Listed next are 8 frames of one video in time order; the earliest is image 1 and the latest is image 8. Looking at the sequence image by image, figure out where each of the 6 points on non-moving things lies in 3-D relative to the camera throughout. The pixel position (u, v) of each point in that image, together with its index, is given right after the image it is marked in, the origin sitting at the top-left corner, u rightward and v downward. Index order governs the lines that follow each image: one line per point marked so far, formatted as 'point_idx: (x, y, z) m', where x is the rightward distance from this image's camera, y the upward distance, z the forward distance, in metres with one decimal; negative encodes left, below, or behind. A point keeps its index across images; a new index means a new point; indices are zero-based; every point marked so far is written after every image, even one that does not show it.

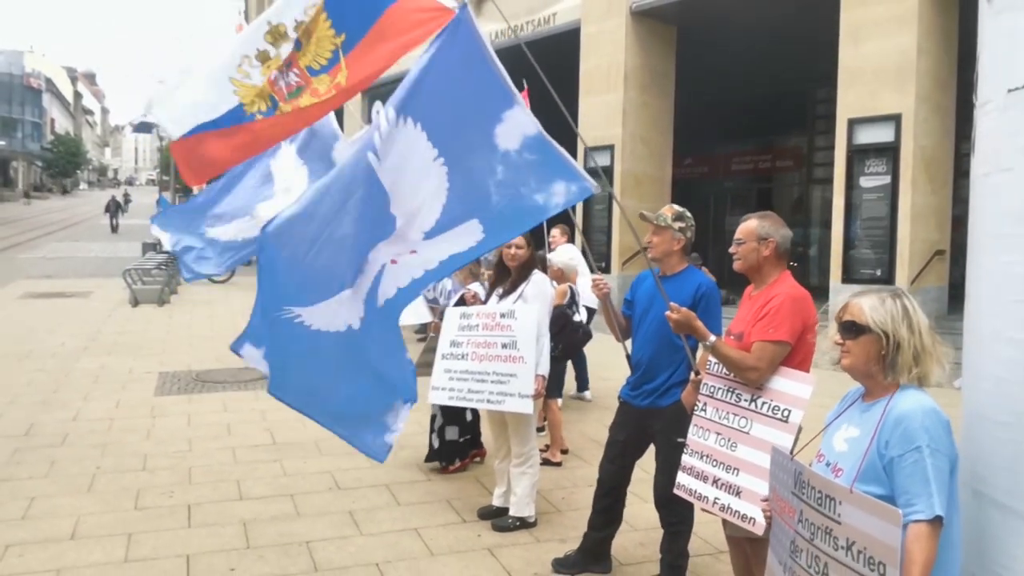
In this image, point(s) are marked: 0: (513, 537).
0: (0.0, -1.4, +5.0) m
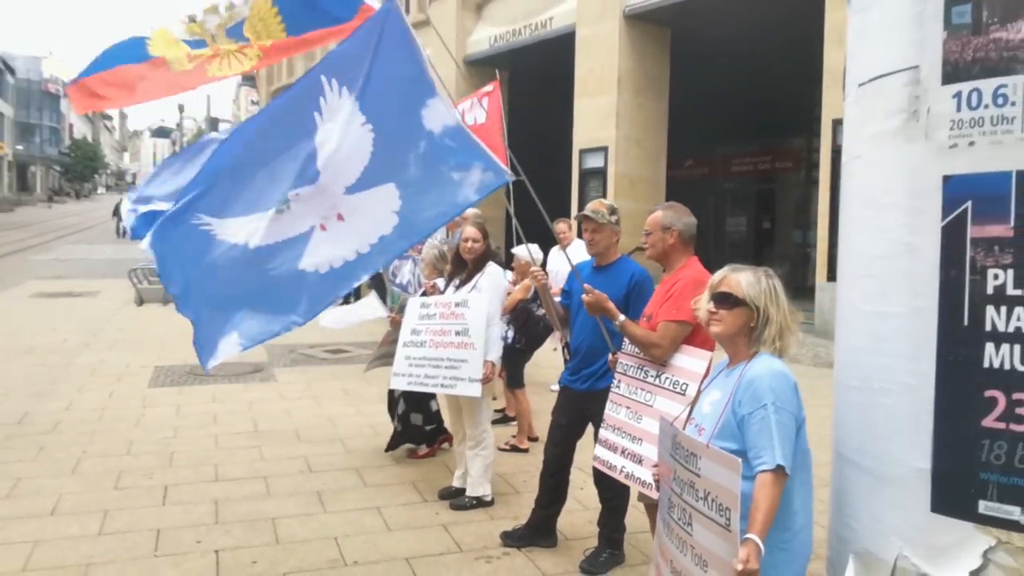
0: (-0.3, -1.4, +5.3) m
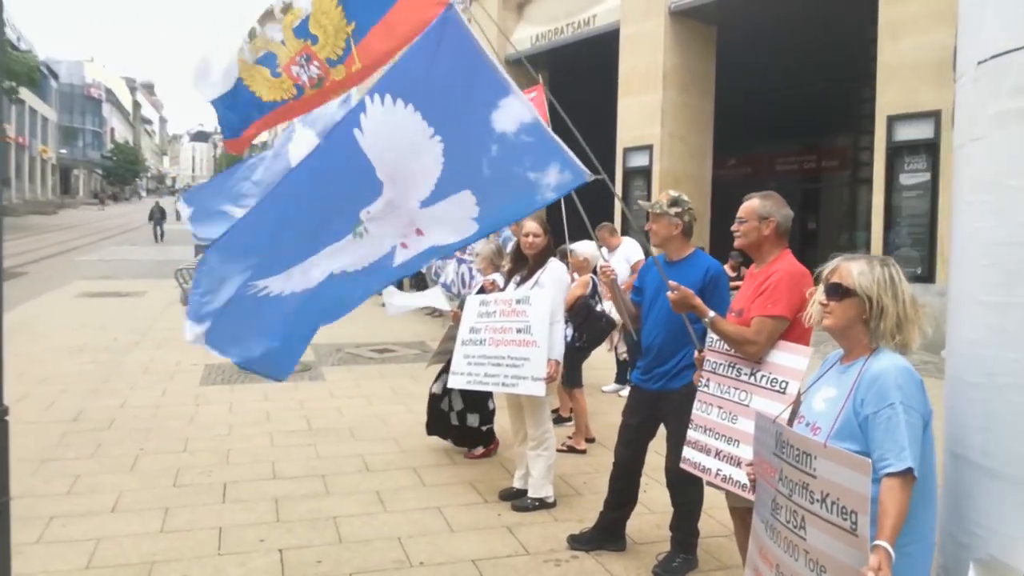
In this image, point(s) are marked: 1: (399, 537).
0: (+0.1, -1.4, +5.2) m
1: (-0.6, -1.4, +4.8) m
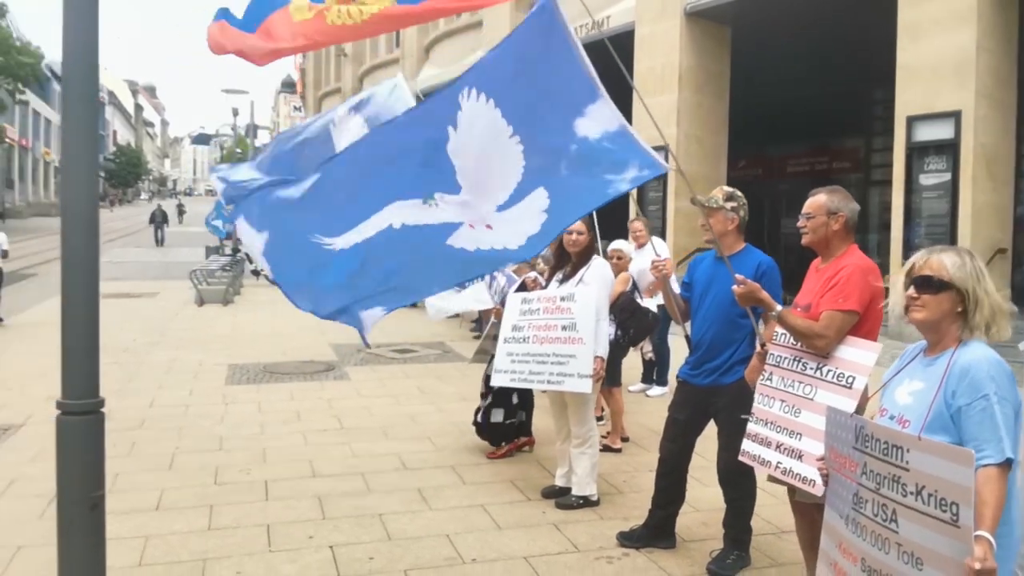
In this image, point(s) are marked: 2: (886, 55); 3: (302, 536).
0: (+0.4, -1.3, +5.1) m
1: (-0.4, -1.4, +4.8) m
2: (+8.1, +5.0, +18.7) m
3: (-1.1, -1.3, +4.7) m
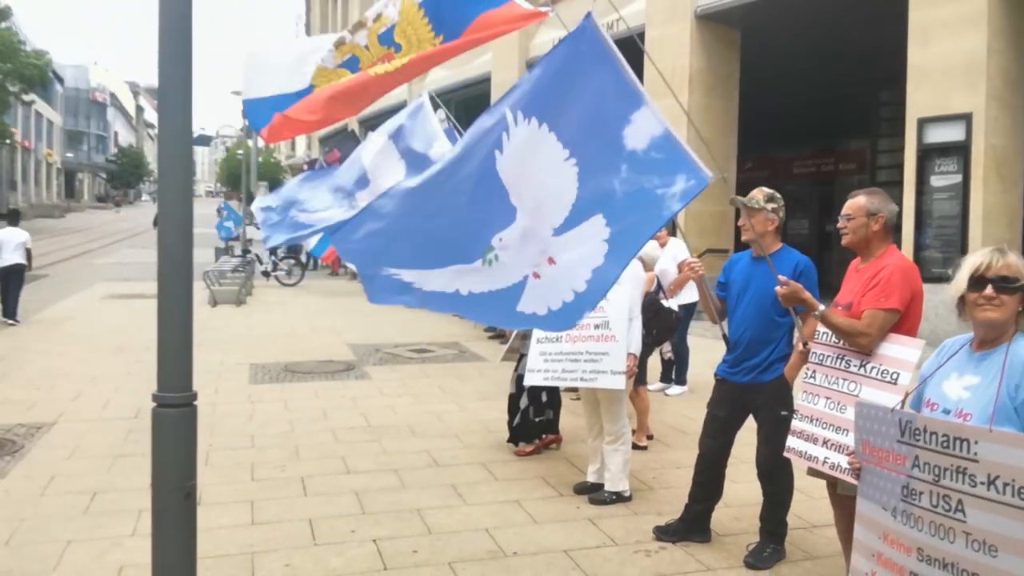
0: (+0.6, -1.3, +5.2) m
1: (-0.1, -1.4, +4.9) m
2: (+8.3, +5.0, +18.8) m
3: (-0.9, -1.3, +4.8) m
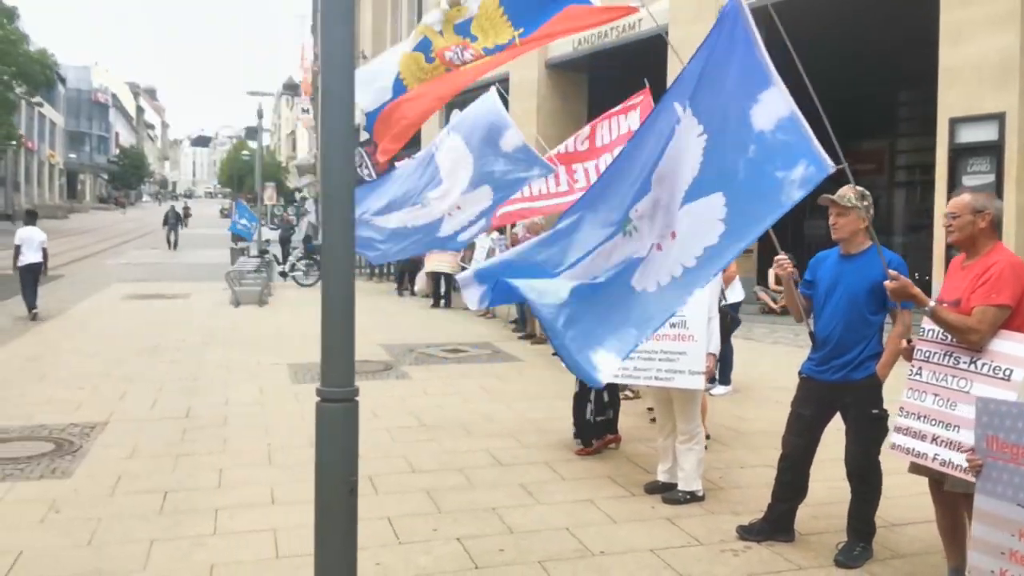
0: (+1.1, -1.3, +5.2) m
1: (+0.3, -1.3, +4.9) m
2: (+8.7, +5.0, +18.8) m
3: (-0.5, -1.3, +4.8) m
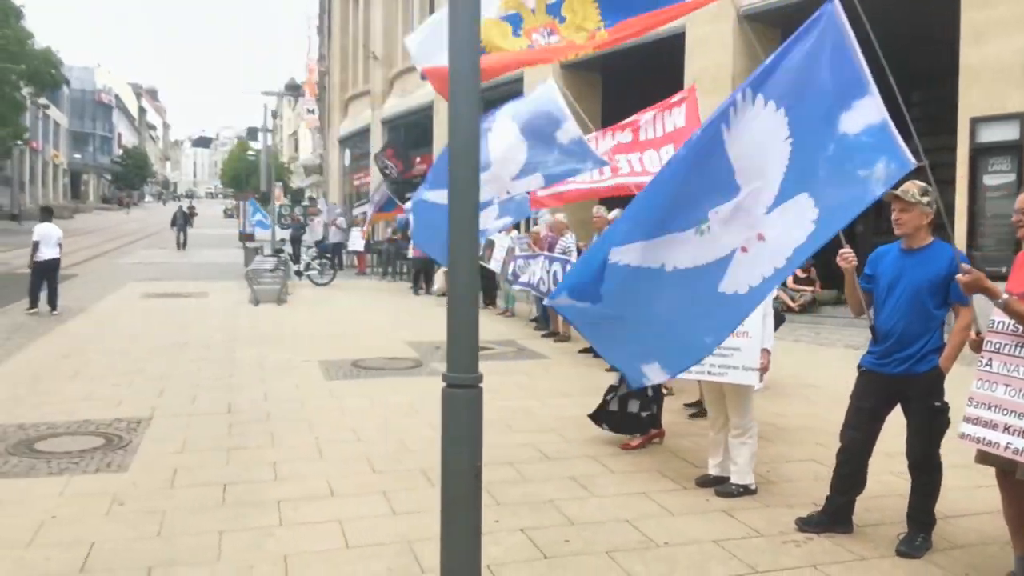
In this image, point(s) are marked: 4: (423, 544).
0: (+1.4, -1.3, +5.3) m
1: (+0.6, -1.3, +4.9) m
2: (+9.0, +5.0, +18.9) m
3: (-0.1, -1.3, +4.9) m
4: (-0.5, -1.3, +4.5) m
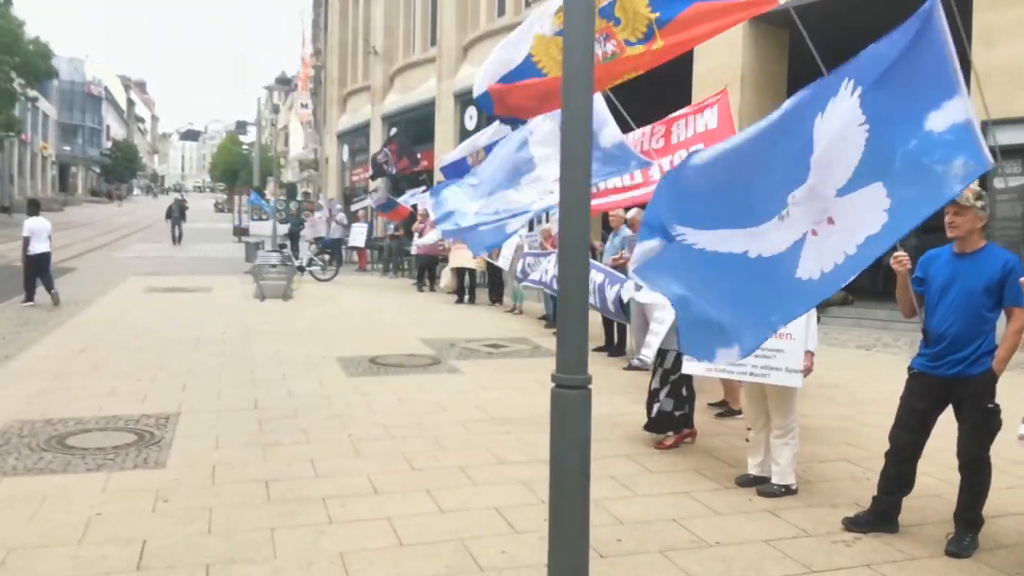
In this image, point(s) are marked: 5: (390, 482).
0: (+1.7, -1.3, +5.3) m
1: (+0.9, -1.3, +5.0) m
2: (+9.2, +5.0, +19.0) m
3: (+0.1, -1.3, +4.9) m
4: (-0.2, -1.3, +4.5) m
5: (-0.8, -1.2, +5.5) m
